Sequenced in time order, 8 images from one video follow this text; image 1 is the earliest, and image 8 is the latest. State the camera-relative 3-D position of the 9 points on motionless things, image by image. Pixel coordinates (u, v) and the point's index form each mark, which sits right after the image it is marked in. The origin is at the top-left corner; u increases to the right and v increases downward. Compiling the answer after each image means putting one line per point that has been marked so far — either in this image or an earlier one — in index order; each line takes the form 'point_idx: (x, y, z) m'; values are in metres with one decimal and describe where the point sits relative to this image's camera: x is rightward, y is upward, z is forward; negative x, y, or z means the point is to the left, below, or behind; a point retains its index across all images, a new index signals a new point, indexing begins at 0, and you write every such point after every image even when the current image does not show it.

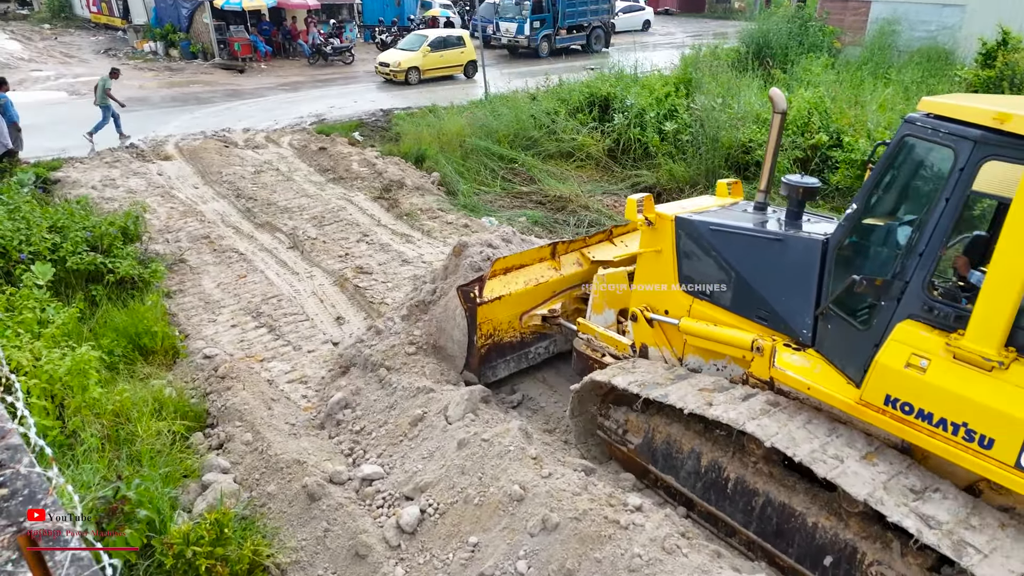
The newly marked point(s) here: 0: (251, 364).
0: (-2.1, -0.6, +6.0) m
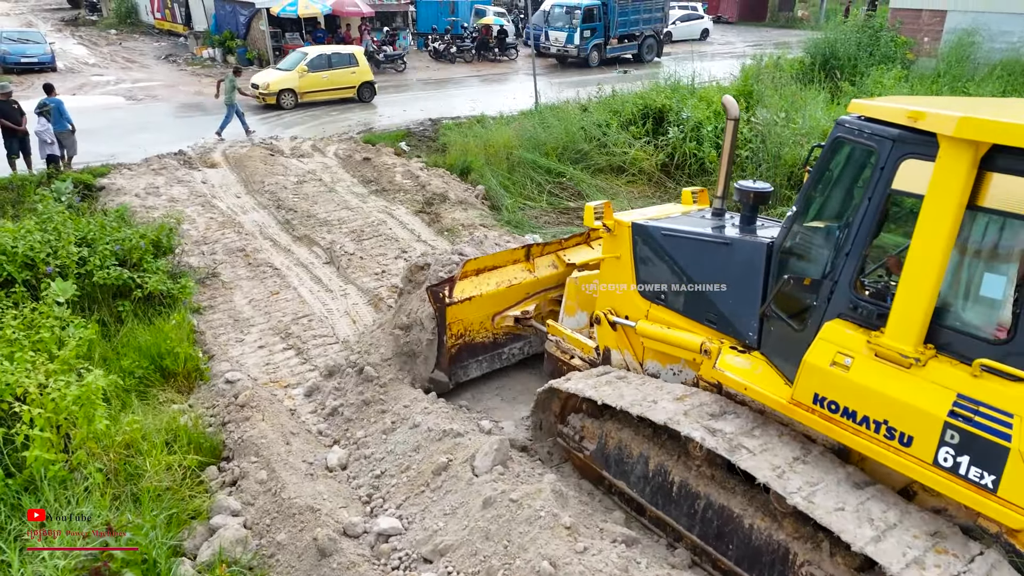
0: (-1.8, -0.8, +5.7) m
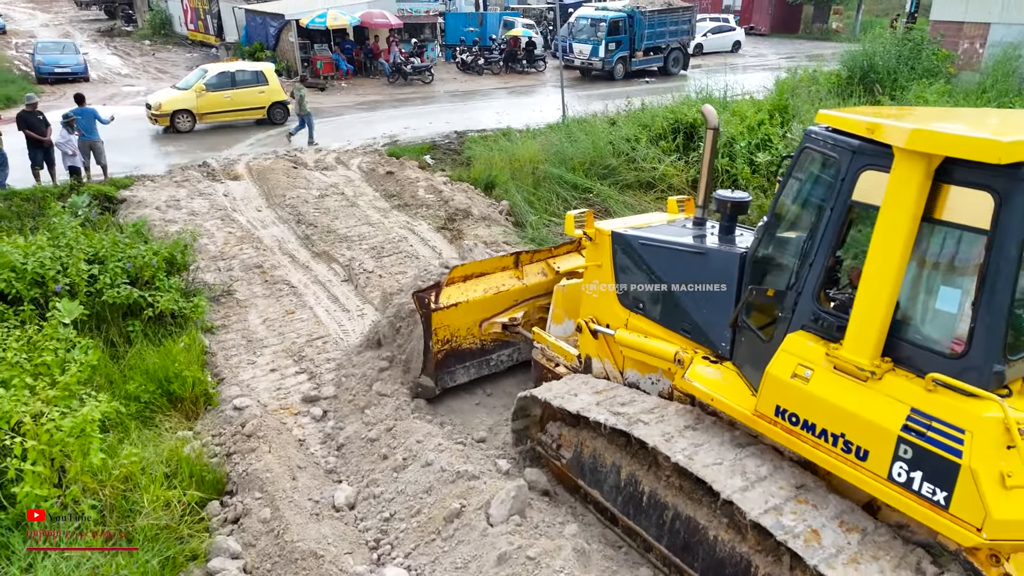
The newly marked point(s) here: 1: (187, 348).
0: (-1.7, -1.0, +5.4) m
1: (-2.7, -0.5, +6.1) m
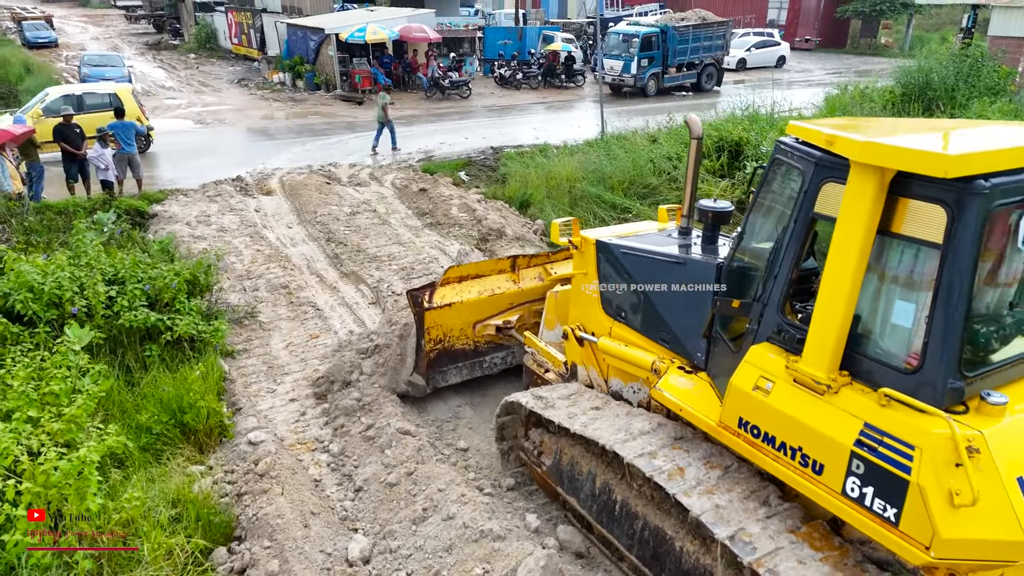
0: (-1.5, -1.2, +5.1) m
1: (-2.4, -0.7, +5.9) m
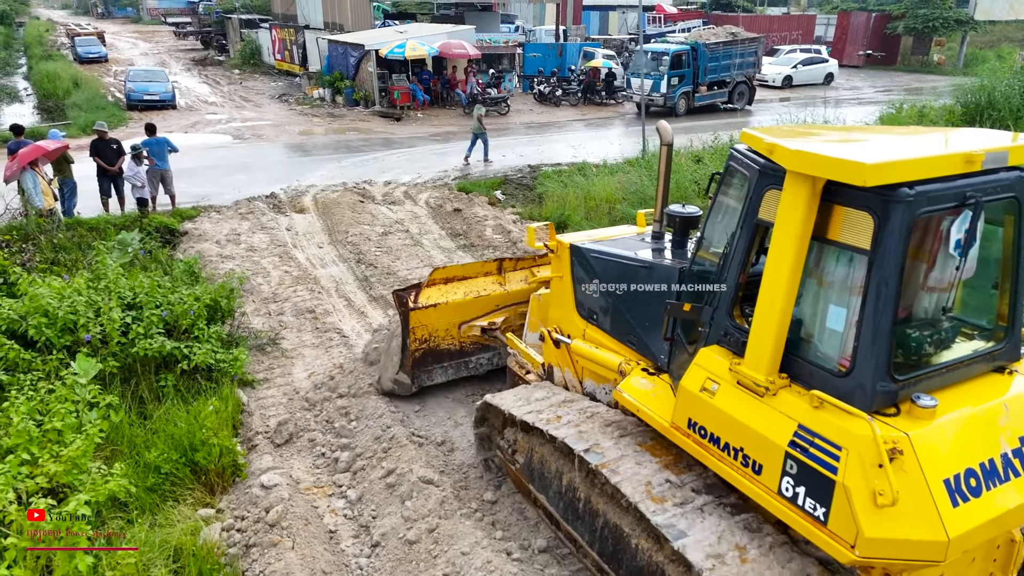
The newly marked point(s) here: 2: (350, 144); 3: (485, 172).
0: (-1.3, -1.4, +4.7) m
1: (-2.2, -0.9, +5.5) m
2: (-3.9, +3.5, +18.0) m
3: (-0.5, +2.3, +14.5) m
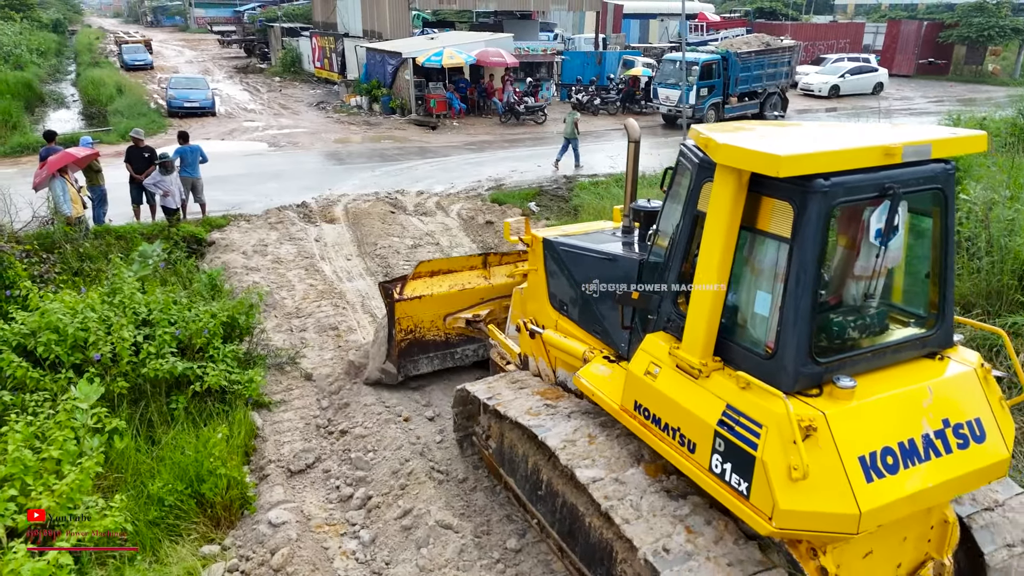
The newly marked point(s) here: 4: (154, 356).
0: (-1.1, -1.5, +4.4) m
1: (-2.0, -1.0, +5.2) m
2: (-3.0, +3.2, +17.8) m
3: (+0.2, +2.0, +14.1) m
4: (-2.6, -0.5, +5.5) m
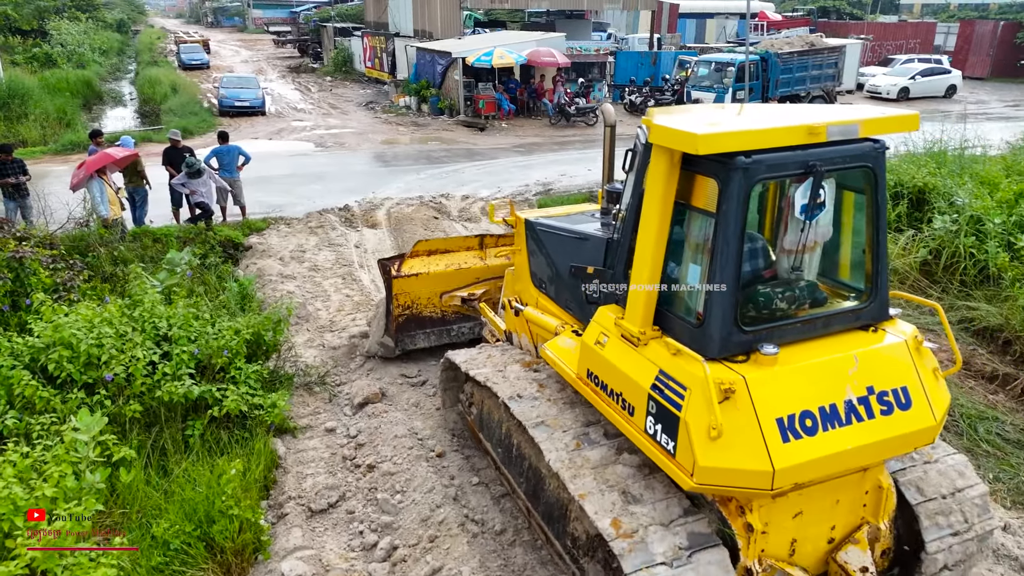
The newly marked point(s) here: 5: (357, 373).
0: (-0.9, -1.6, +3.9) m
1: (-1.7, -1.2, +4.8) m
2: (-1.9, +3.1, +17.3) m
3: (+1.1, +1.8, +13.5) m
4: (-2.3, -0.6, +5.1) m
5: (-1.3, -0.8, +6.3) m
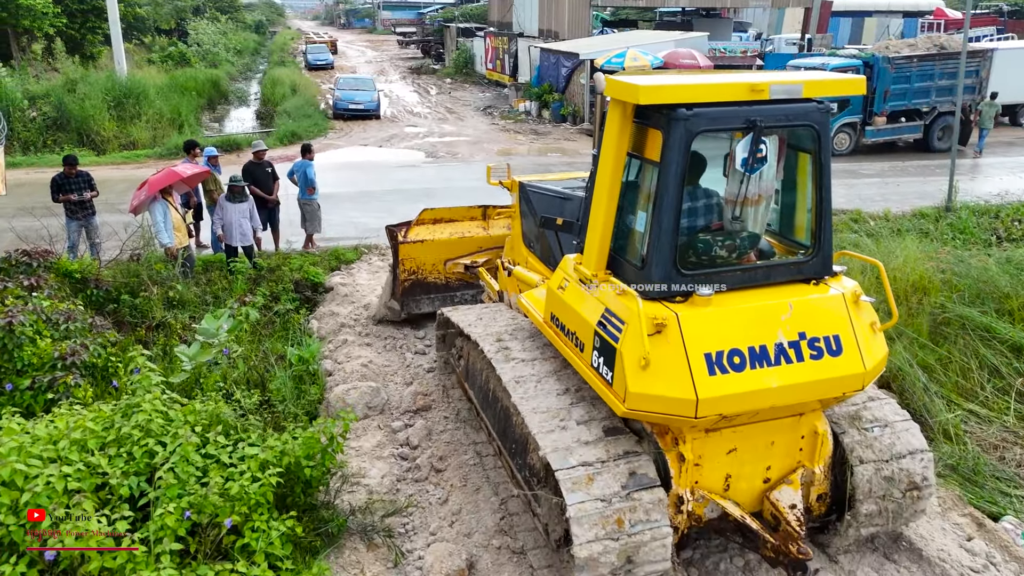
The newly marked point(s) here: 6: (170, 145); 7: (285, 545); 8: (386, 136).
0: (-0.4, -2.3, +1.9) m
1: (-1.1, -1.7, +2.9) m
2: (+0.8, +2.5, +15.4) m
3: (+3.1, +1.0, +11.2) m
4: (-1.6, -1.2, +3.3) m
5: (-0.4, -1.4, +4.4) m
6: (-7.5, +3.1, +16.3) m
7: (-1.1, -1.2, +3.7) m
8: (-3.3, +4.0, +19.5) m
